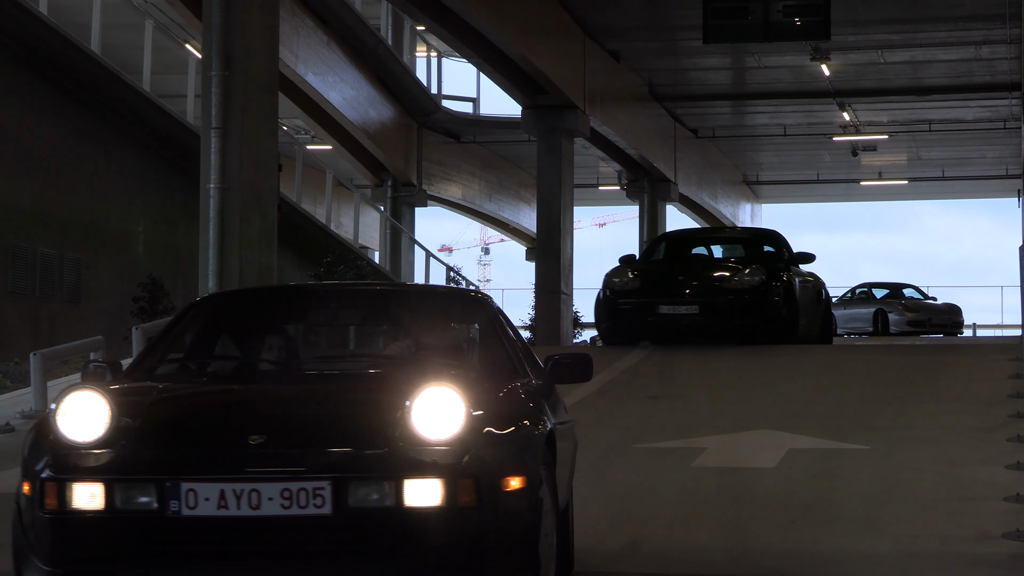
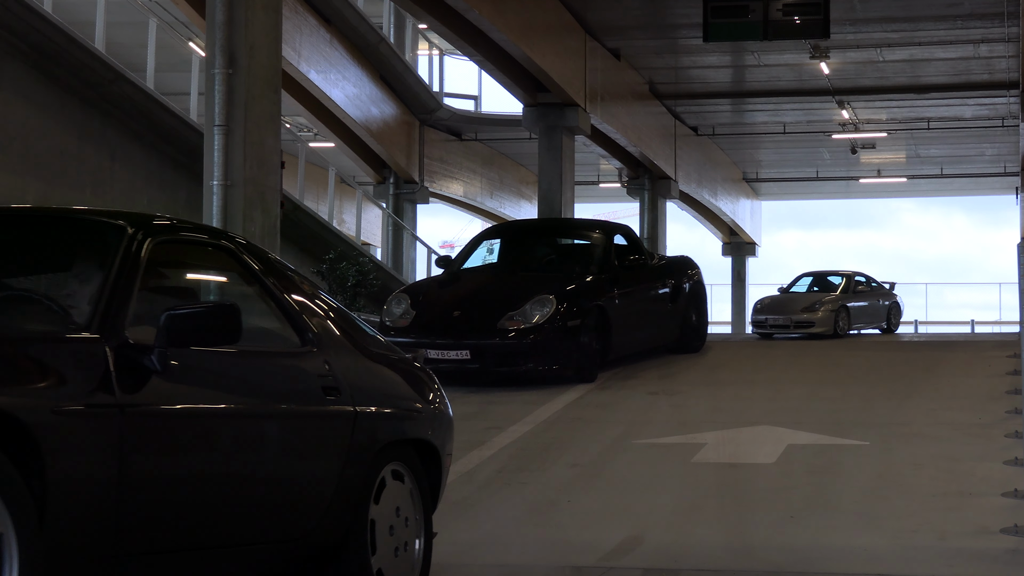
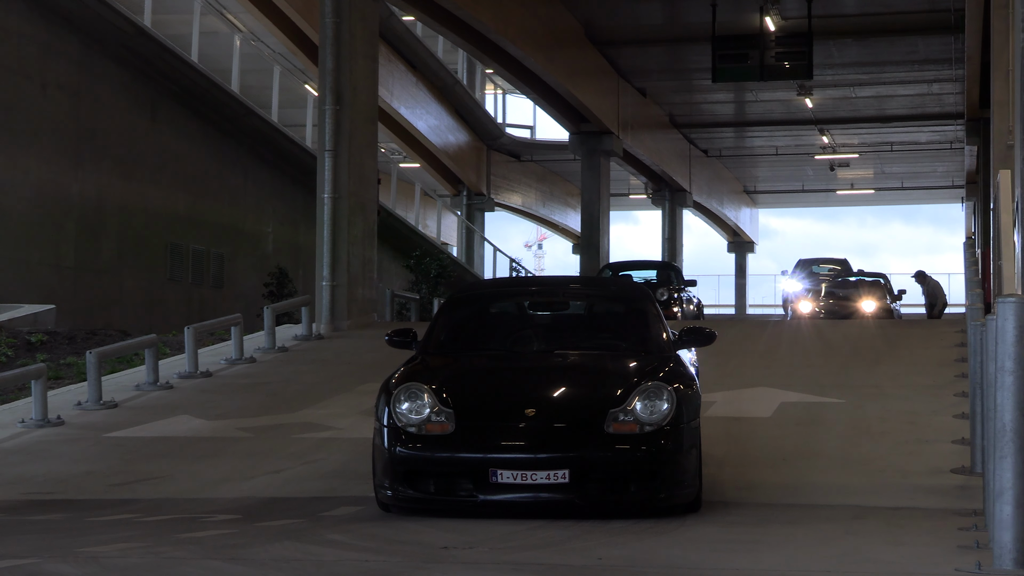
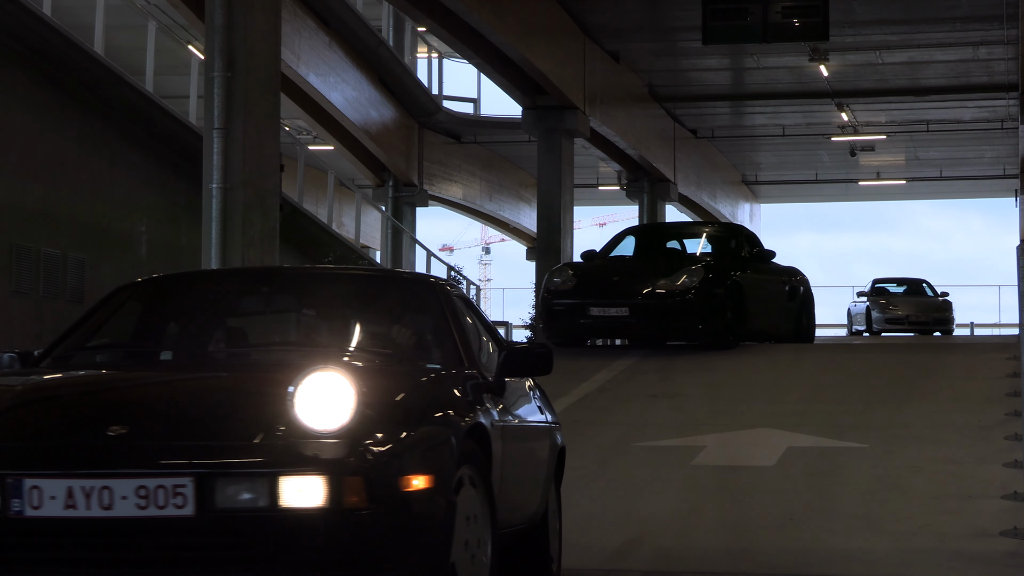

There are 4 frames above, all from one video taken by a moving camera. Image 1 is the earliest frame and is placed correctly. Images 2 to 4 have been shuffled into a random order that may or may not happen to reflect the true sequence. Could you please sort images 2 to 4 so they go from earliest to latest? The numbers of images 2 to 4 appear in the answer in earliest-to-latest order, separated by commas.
4, 2, 3
